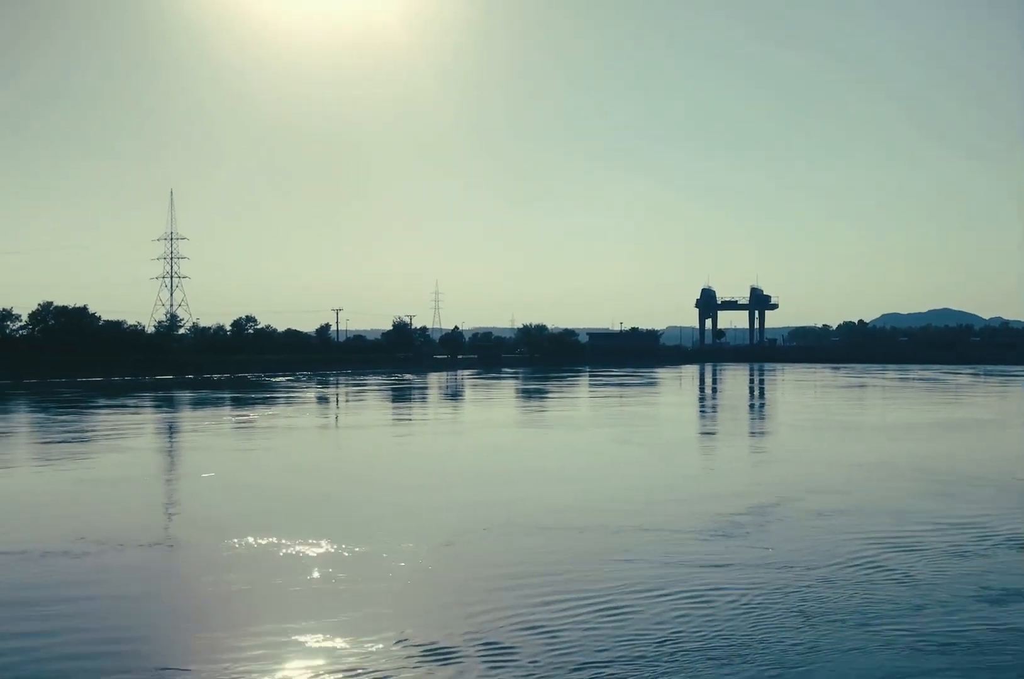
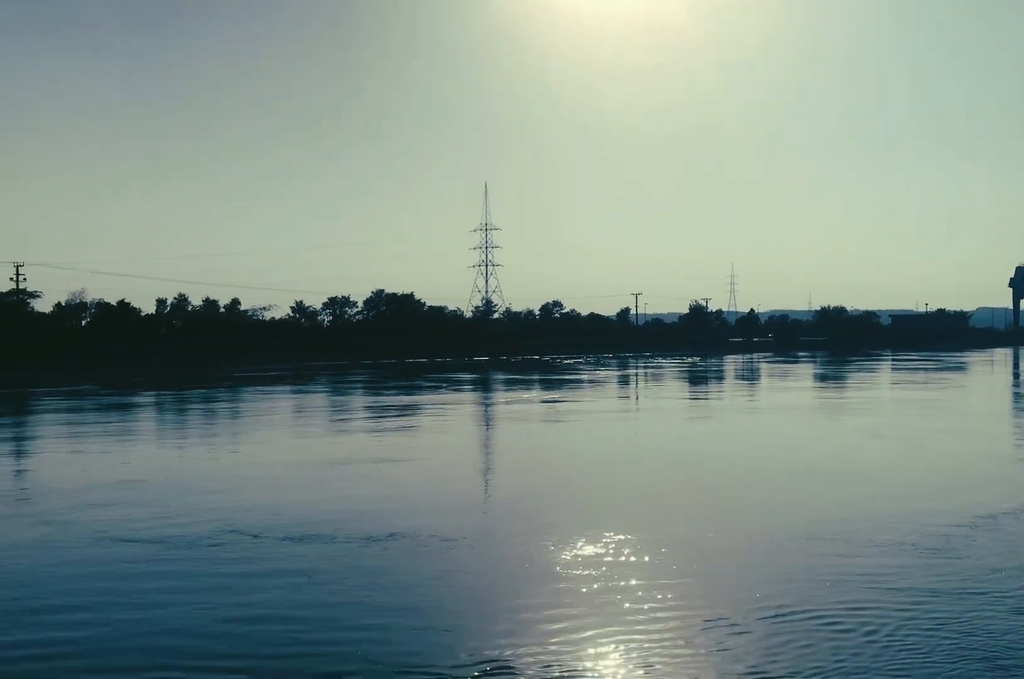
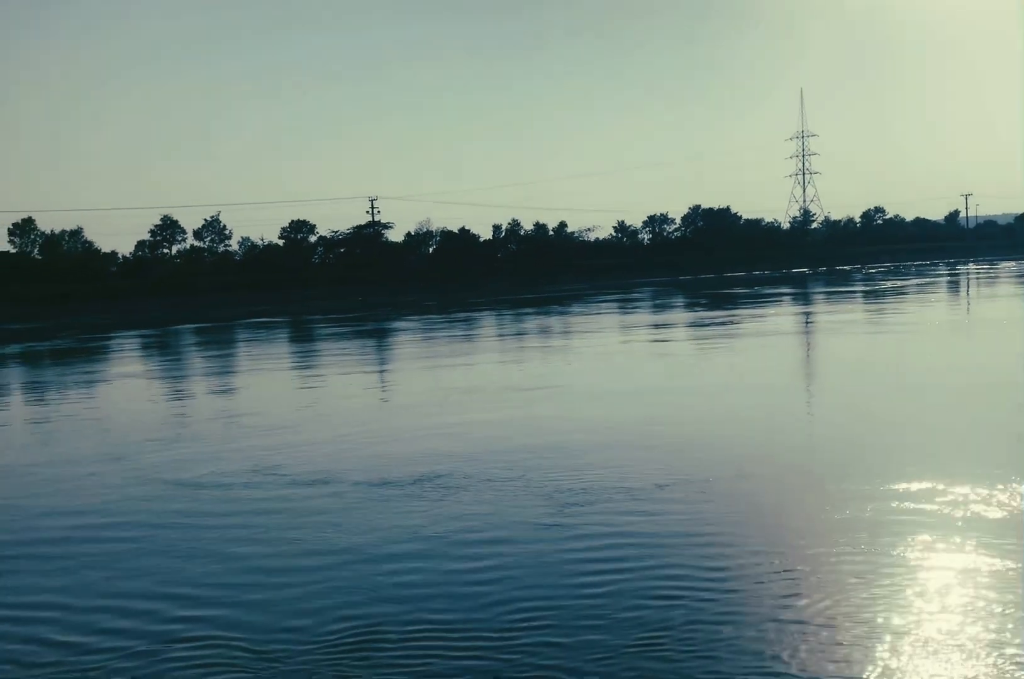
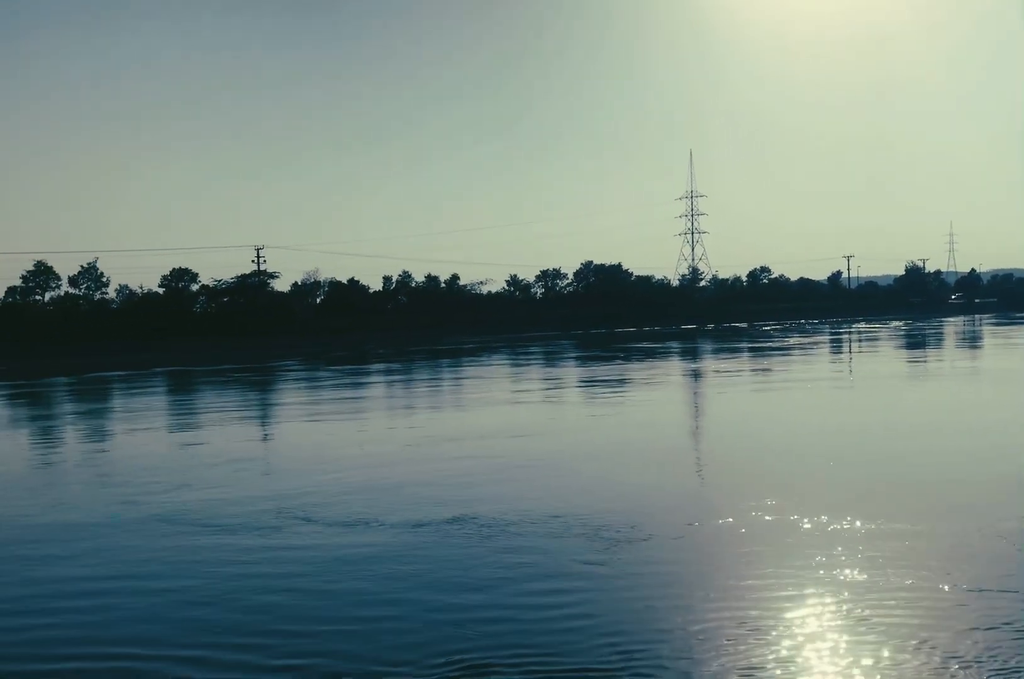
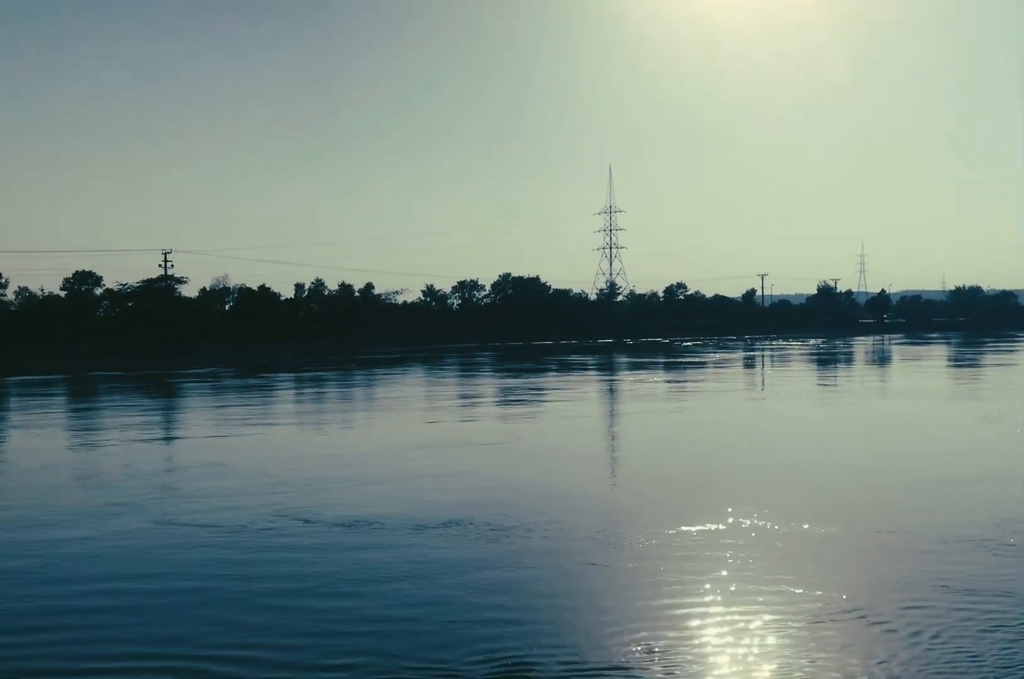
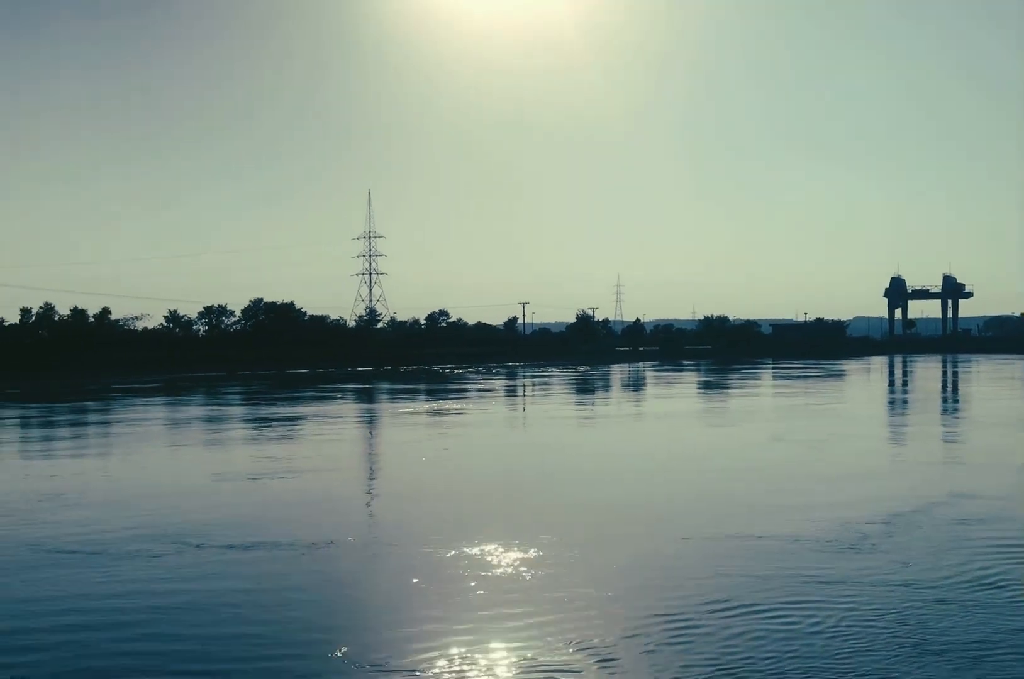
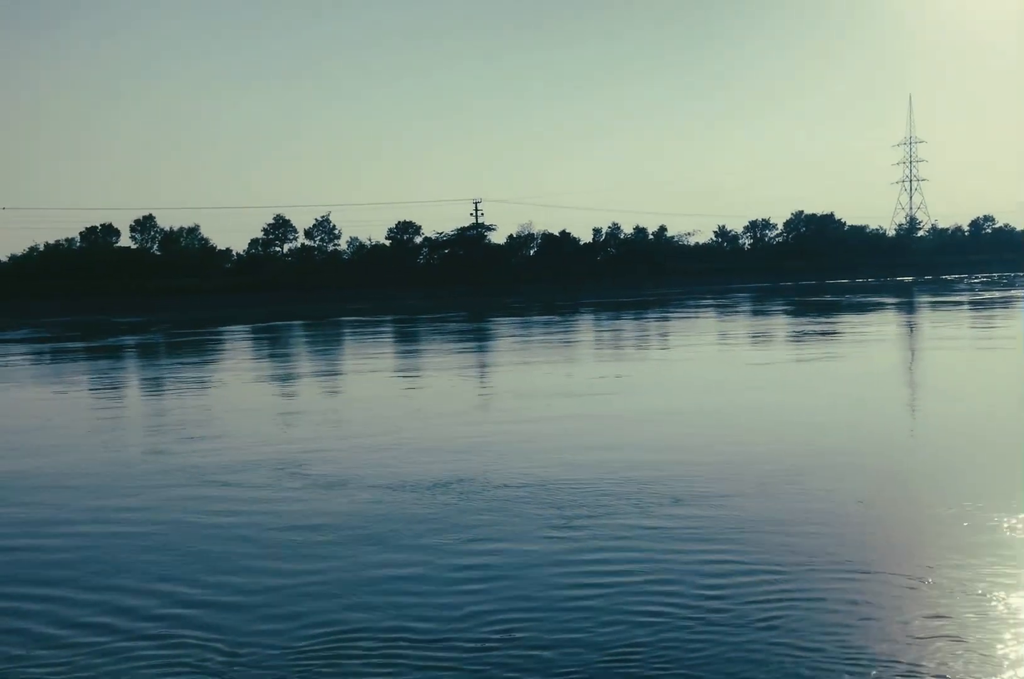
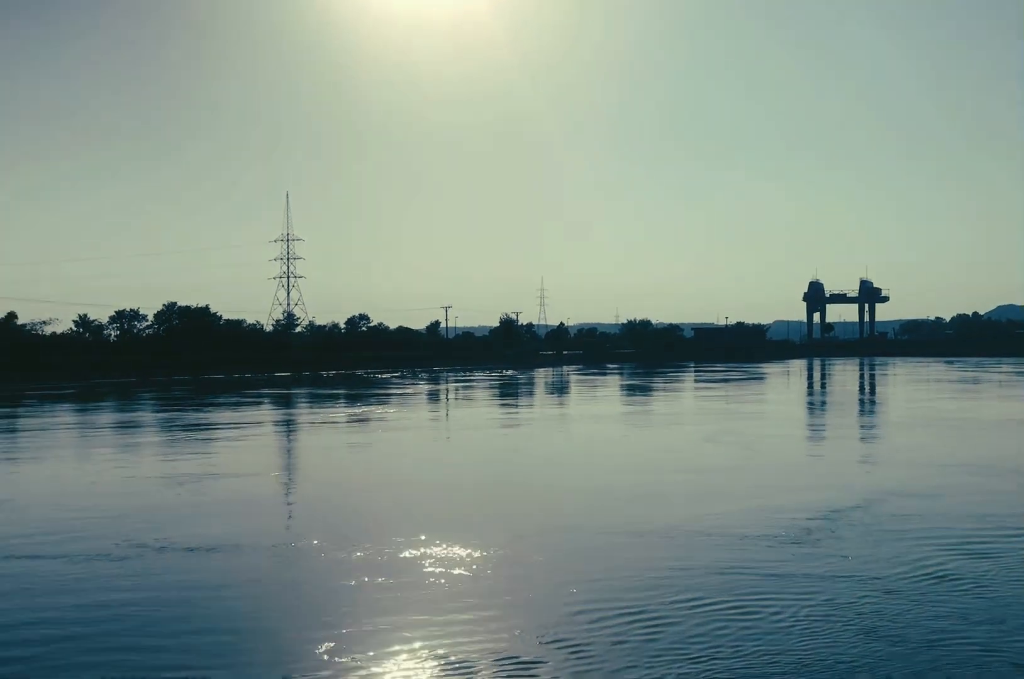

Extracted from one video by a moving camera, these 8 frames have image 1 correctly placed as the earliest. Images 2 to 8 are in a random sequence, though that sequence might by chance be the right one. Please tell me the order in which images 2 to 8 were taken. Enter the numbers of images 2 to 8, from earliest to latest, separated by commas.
8, 6, 2, 5, 4, 3, 7
